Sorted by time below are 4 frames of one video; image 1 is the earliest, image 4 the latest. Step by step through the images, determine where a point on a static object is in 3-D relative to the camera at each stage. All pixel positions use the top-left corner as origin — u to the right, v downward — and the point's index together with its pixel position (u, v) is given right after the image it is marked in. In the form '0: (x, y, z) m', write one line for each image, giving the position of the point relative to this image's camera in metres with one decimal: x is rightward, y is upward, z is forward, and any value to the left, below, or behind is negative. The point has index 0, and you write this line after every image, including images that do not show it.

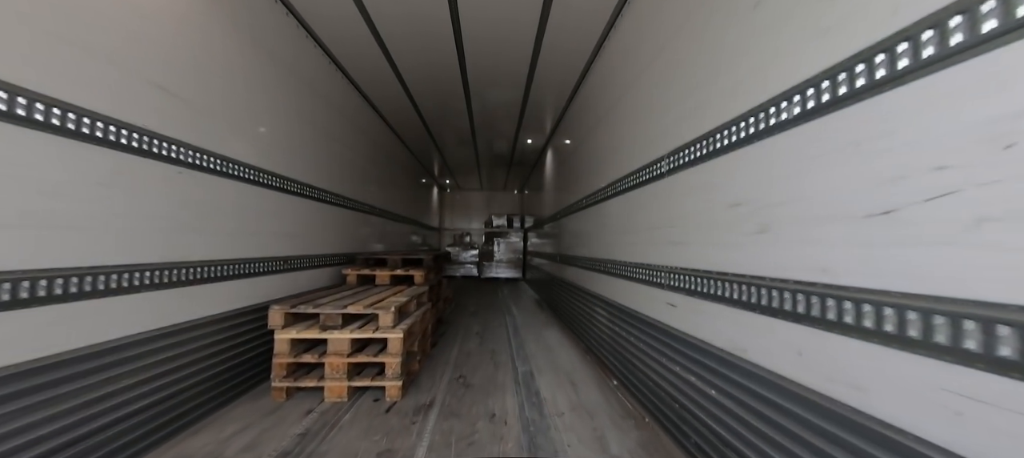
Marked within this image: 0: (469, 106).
0: (-0.8, +2.0, +4.6) m
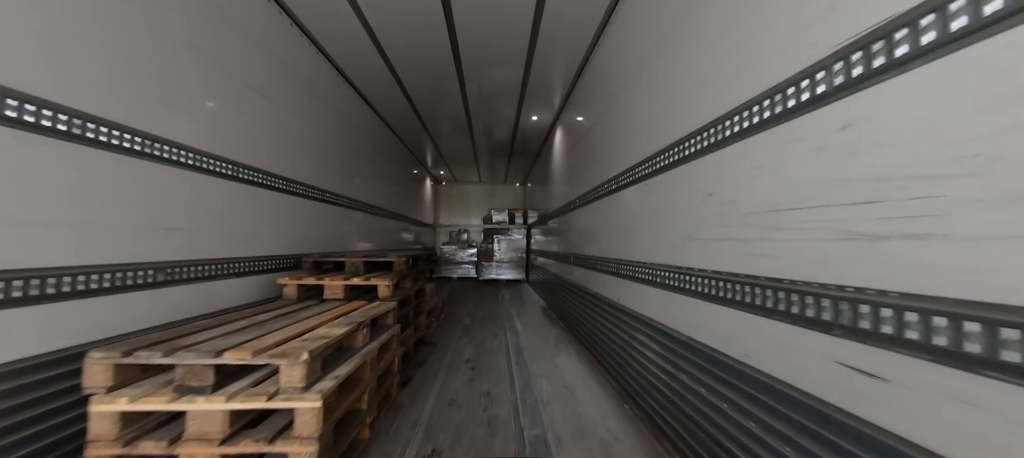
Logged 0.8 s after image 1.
0: (-0.7, +2.1, +4.3) m
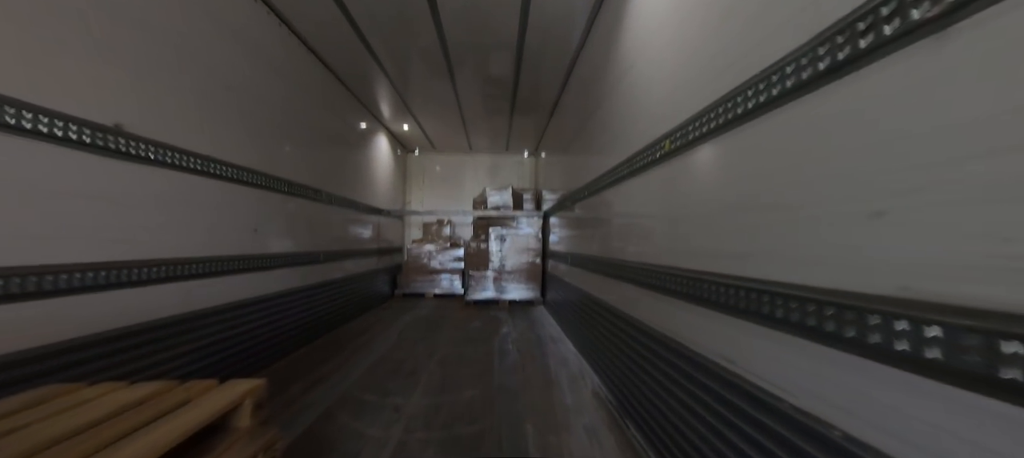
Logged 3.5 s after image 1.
0: (-0.7, +2.1, +3.3) m
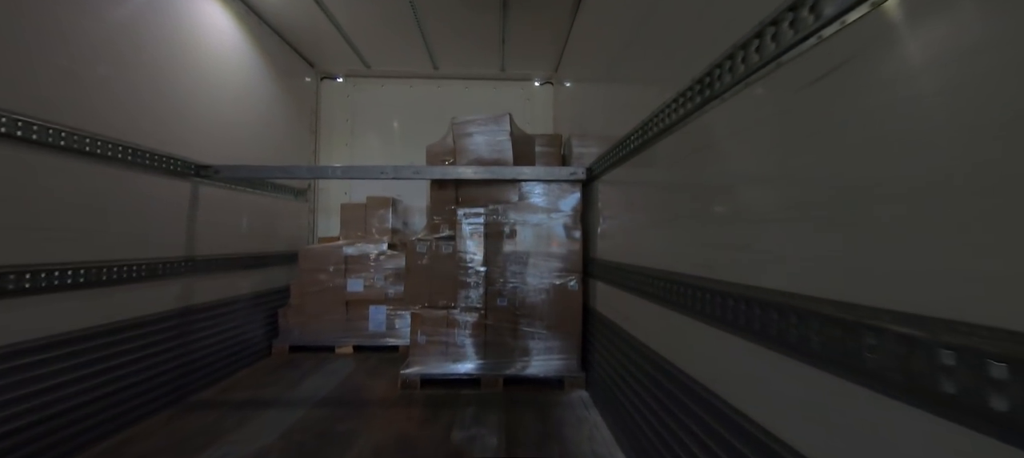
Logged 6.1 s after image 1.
0: (-0.7, +2.2, +2.4) m
